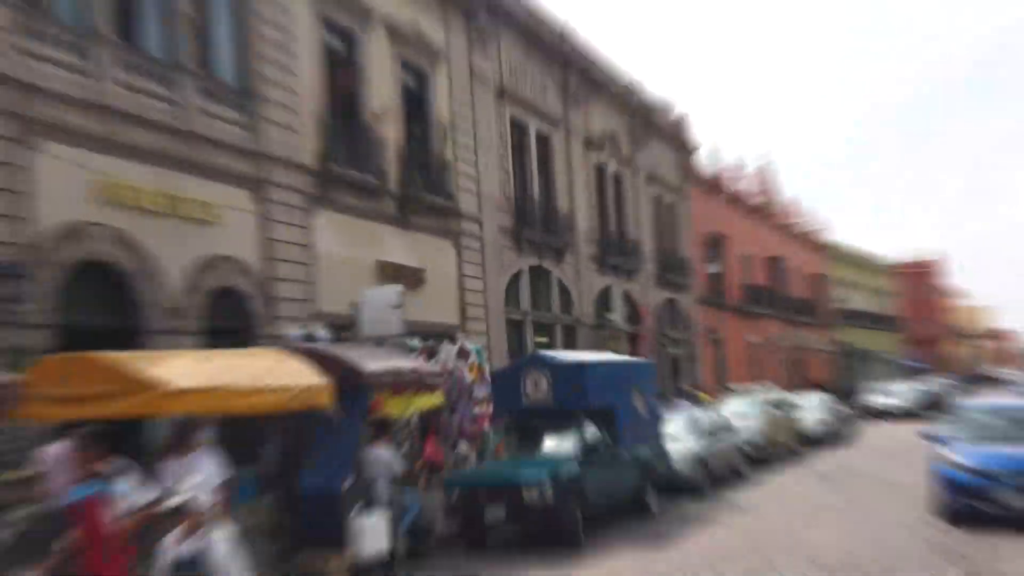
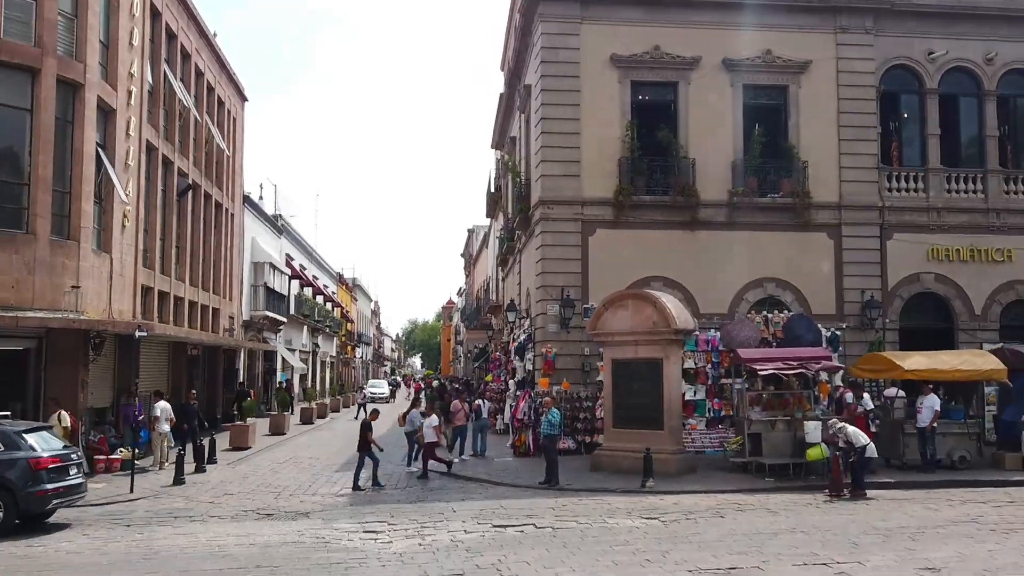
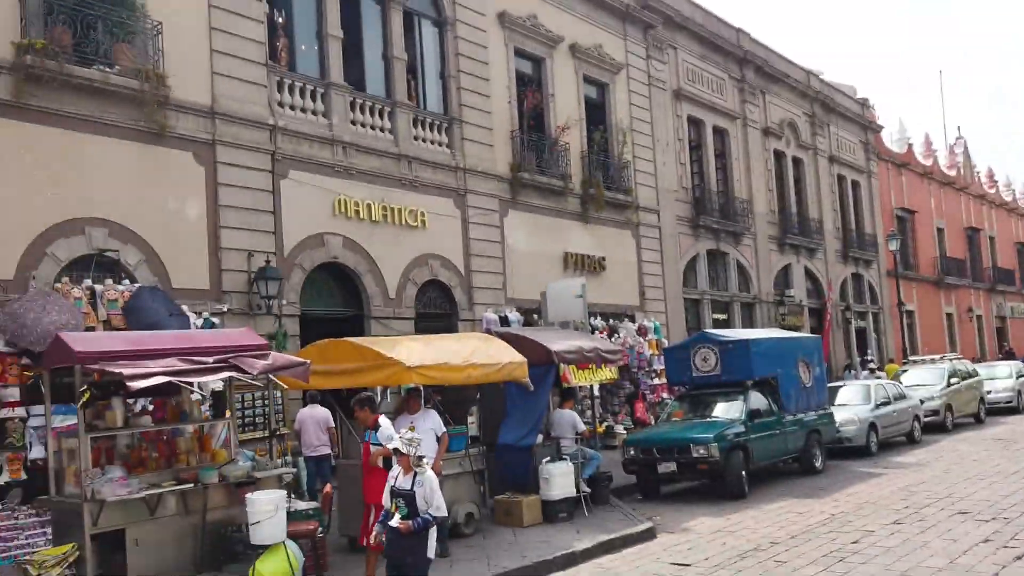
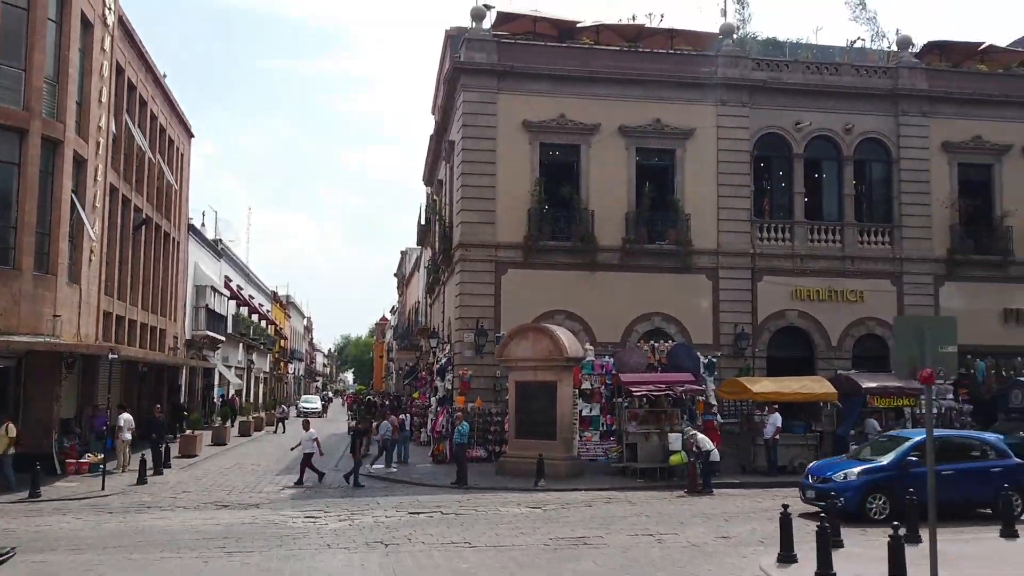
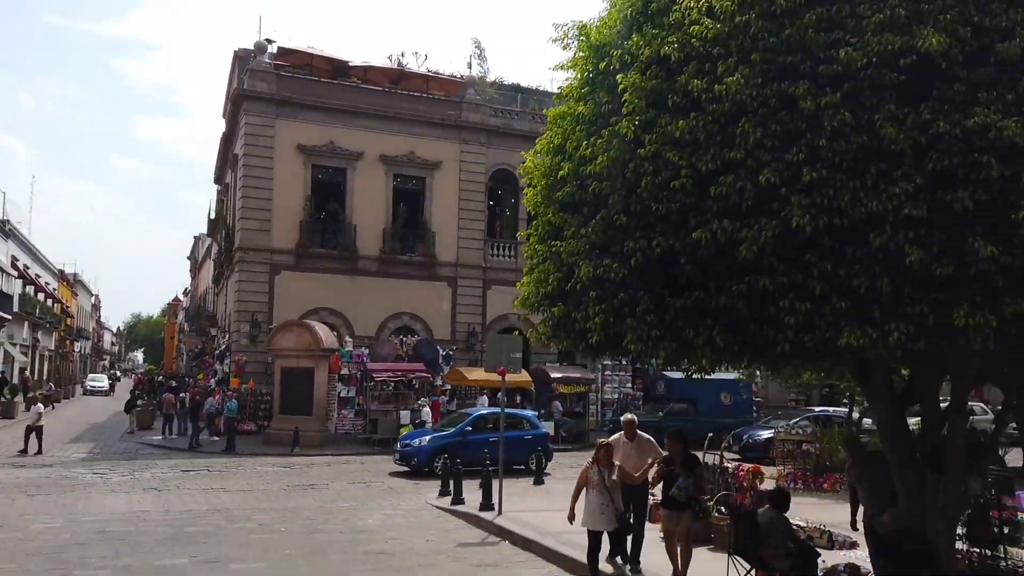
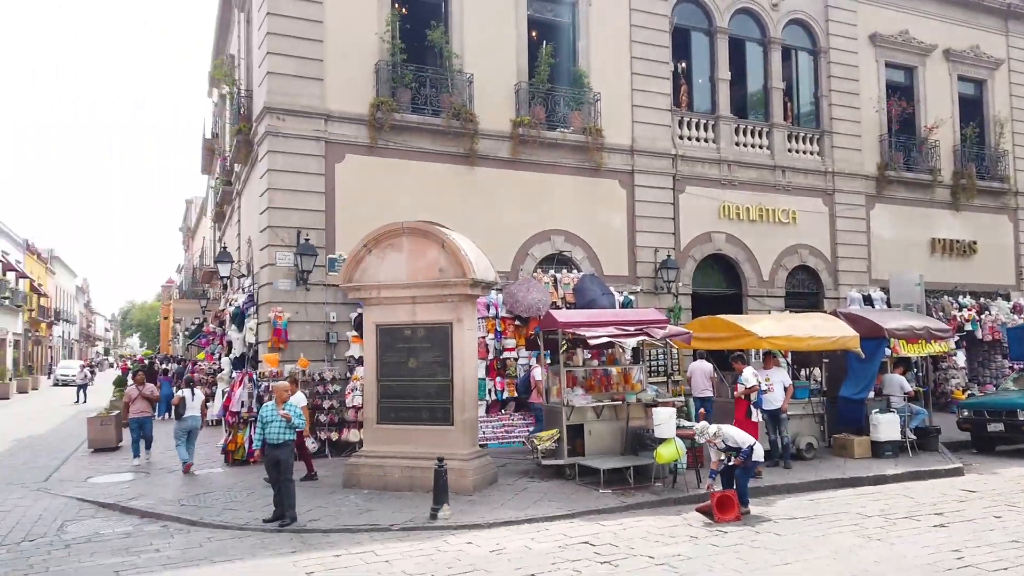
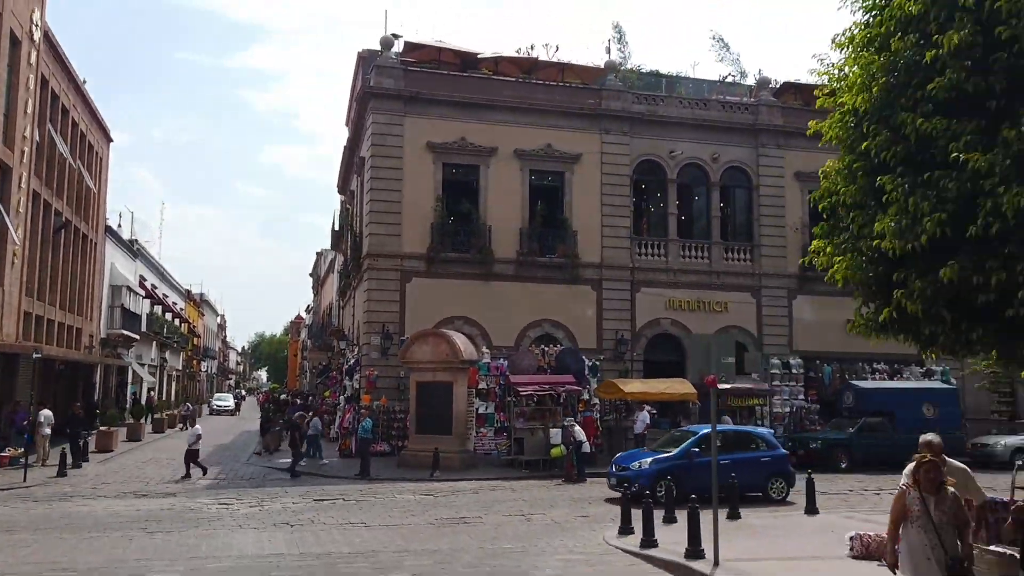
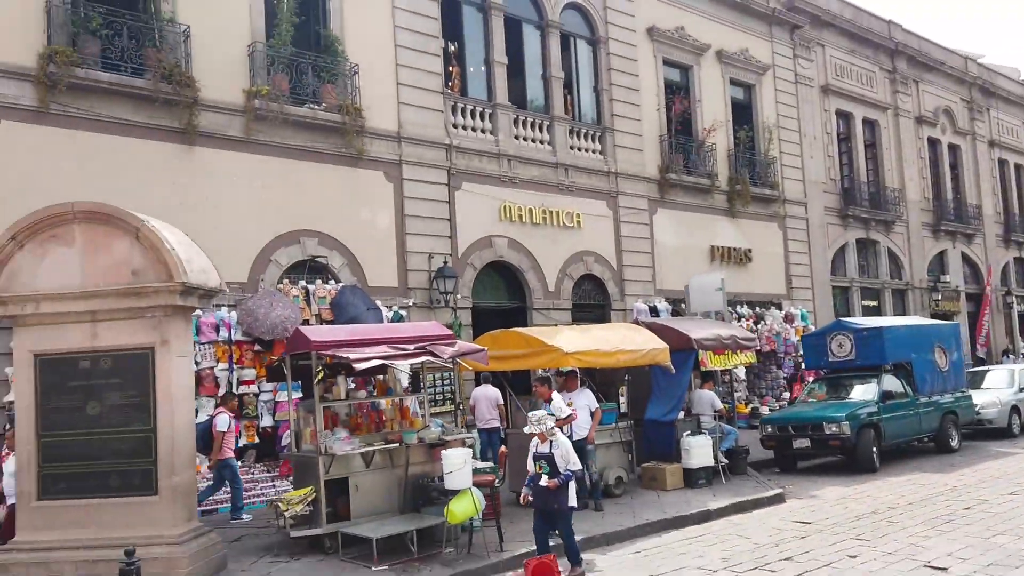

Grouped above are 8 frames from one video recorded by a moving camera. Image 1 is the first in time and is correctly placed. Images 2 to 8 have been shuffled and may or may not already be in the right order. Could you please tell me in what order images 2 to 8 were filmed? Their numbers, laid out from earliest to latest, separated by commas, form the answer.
3, 8, 6, 2, 4, 7, 5
